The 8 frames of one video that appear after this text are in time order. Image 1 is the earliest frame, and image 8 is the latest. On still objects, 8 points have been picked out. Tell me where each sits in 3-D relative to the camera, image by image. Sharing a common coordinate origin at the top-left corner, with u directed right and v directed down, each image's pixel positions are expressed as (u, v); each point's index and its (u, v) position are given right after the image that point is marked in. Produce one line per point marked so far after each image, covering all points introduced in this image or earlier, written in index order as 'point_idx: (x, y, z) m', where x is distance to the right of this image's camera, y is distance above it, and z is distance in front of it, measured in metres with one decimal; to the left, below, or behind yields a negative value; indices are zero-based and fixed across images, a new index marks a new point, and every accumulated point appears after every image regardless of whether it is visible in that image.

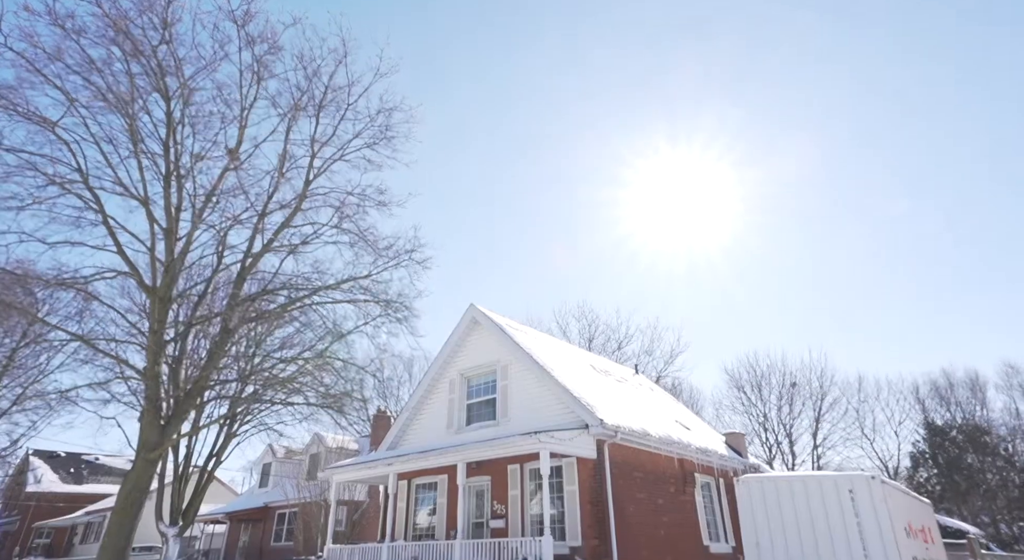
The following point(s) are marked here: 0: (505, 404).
0: (-0.2, -3.1, +13.6) m
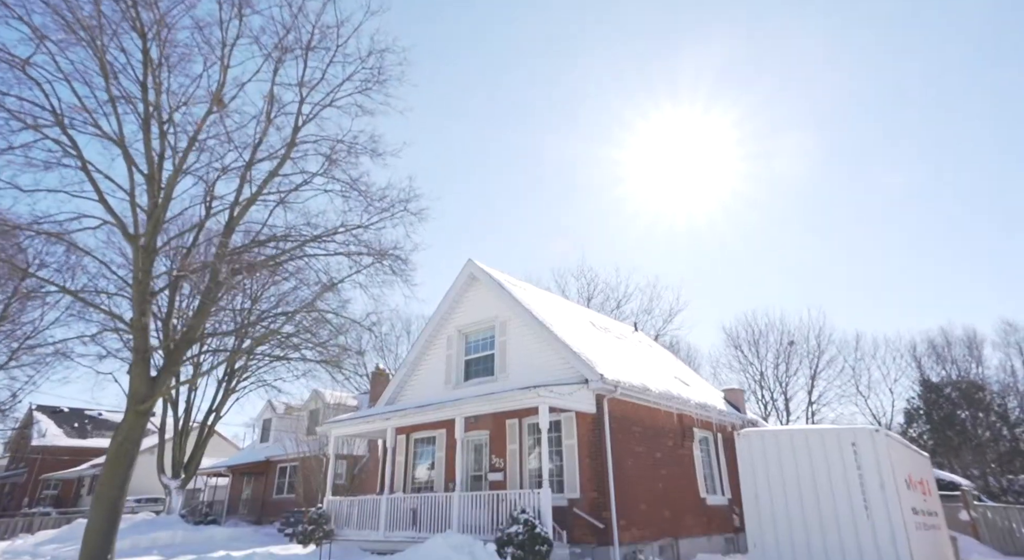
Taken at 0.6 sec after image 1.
0: (-0.2, -2.0, +13.5) m
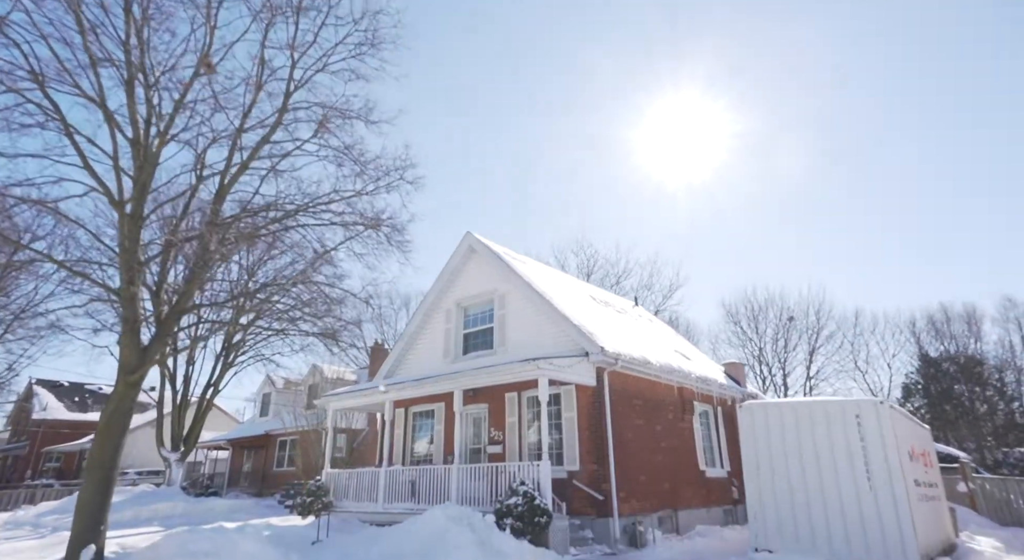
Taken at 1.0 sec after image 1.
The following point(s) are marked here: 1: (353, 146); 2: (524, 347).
0: (-0.2, -1.3, +13.3) m
1: (-2.8, +2.4, +9.6) m
2: (+0.3, -1.6, +12.7) m
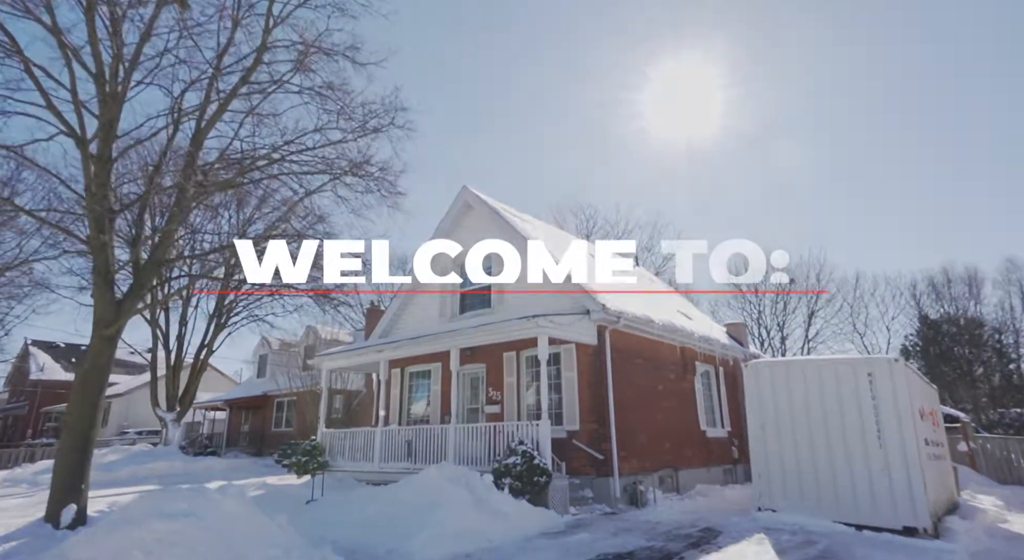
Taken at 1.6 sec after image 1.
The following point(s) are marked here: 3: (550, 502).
0: (-0.3, -0.3, +12.9) m
1: (-2.8, +3.2, +9.0) m
2: (+0.2, -0.6, +12.3) m
3: (+0.6, -3.7, +9.0) m
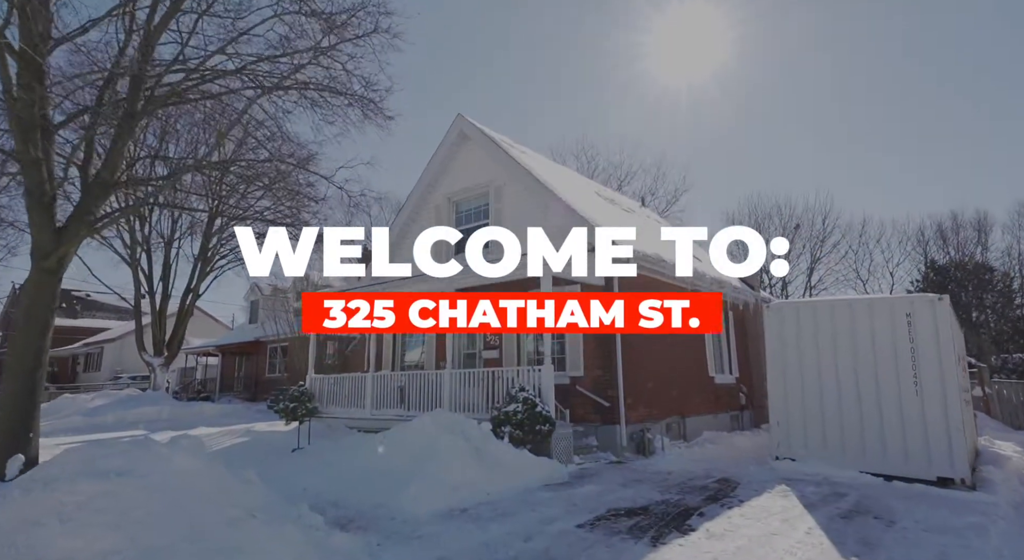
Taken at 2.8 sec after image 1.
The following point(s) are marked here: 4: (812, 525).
0: (-0.3, +1.1, +11.9) m
1: (-2.8, +4.2, +7.7) m
2: (+0.2, +0.7, +11.4) m
3: (+0.6, -2.6, +8.4) m
4: (+3.0, -2.5, +5.5) m
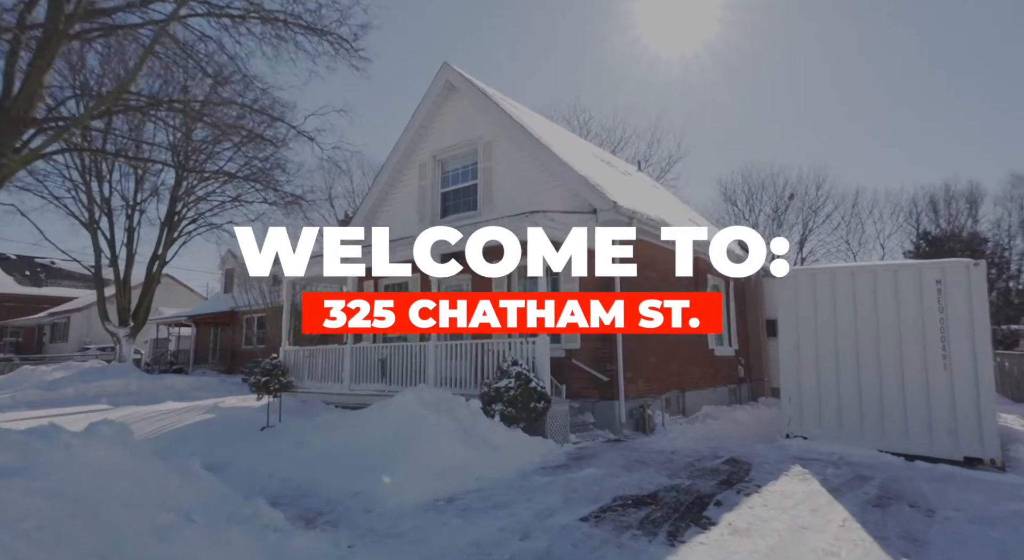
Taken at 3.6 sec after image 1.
0: (-0.5, +1.8, +11.0) m
1: (-2.9, +4.7, +6.6) m
2: (0.0, +1.4, +10.5) m
3: (+0.5, -2.1, +7.7) m
4: (+3.0, -2.1, +4.9) m
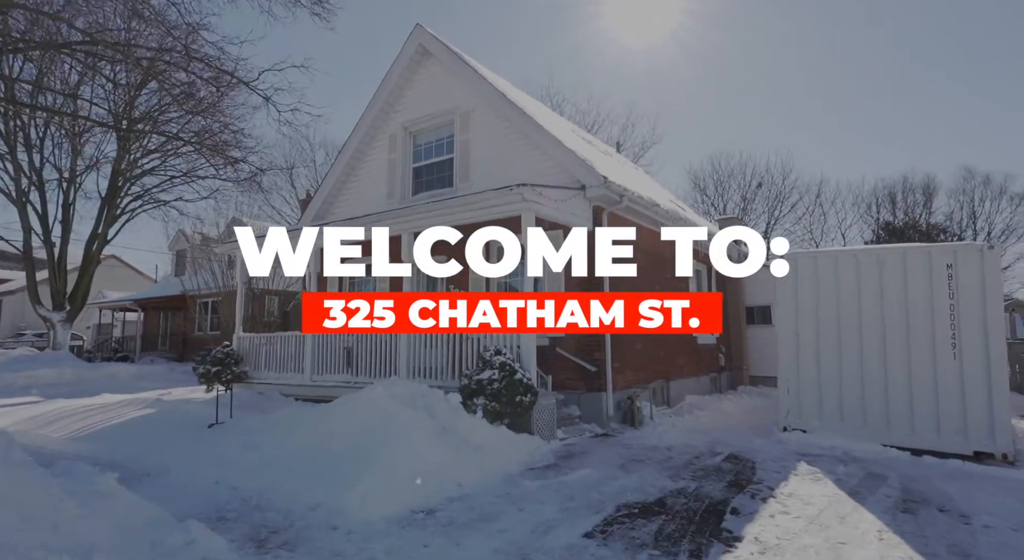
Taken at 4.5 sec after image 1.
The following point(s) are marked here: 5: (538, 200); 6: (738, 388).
0: (-0.9, +2.2, +10.2) m
1: (-3.0, +4.9, +5.5) m
2: (-0.3, +1.7, +9.7) m
3: (+0.3, -1.9, +7.0) m
4: (+2.9, -2.0, +4.4) m
5: (+0.3, +1.1, +7.7) m
6: (+5.6, -2.7, +13.5) m
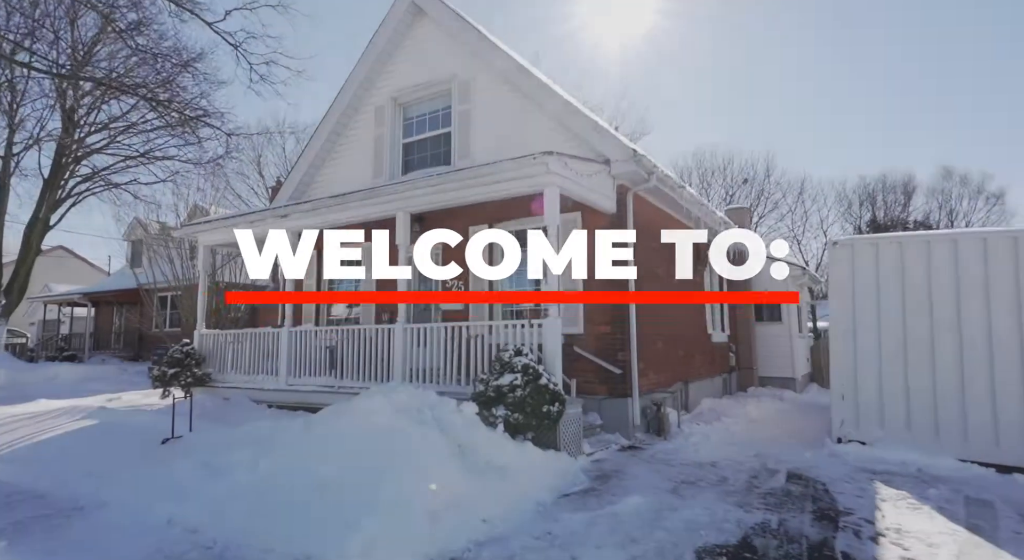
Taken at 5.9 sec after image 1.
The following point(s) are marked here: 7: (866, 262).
0: (-0.8, +2.3, +9.0) m
1: (-2.6, +5.1, +4.2) m
2: (-0.2, +1.9, +8.6) m
3: (+0.5, -1.7, +5.9) m
4: (+3.3, -1.9, +3.4) m
5: (+0.5, +1.3, +6.6) m
6: (+5.5, -2.5, +12.7) m
7: (+4.3, +0.2, +6.6) m
